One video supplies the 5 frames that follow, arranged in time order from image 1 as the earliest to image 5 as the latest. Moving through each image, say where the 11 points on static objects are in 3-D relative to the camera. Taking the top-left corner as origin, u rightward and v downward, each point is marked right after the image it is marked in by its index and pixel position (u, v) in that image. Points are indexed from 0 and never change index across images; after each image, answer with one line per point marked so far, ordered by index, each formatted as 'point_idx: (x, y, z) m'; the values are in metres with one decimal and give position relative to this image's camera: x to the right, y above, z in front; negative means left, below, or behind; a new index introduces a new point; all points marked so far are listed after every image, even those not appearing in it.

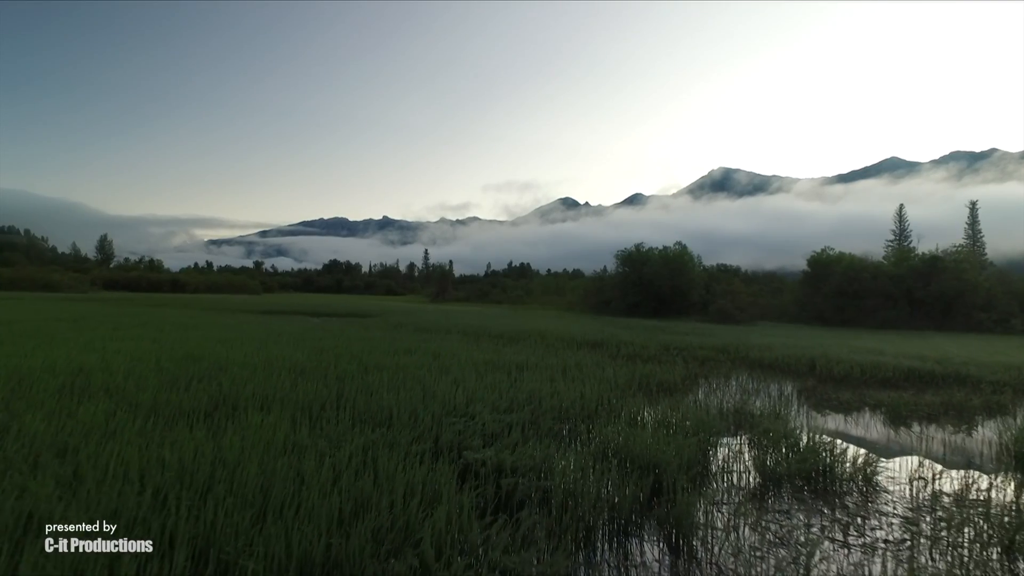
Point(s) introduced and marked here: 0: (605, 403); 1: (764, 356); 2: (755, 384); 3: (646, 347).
0: (+1.4, -1.8, +8.4) m
1: (+7.8, -2.1, +16.6) m
2: (+6.0, -2.4, +13.0) m
3: (+4.6, -2.1, +18.5) m
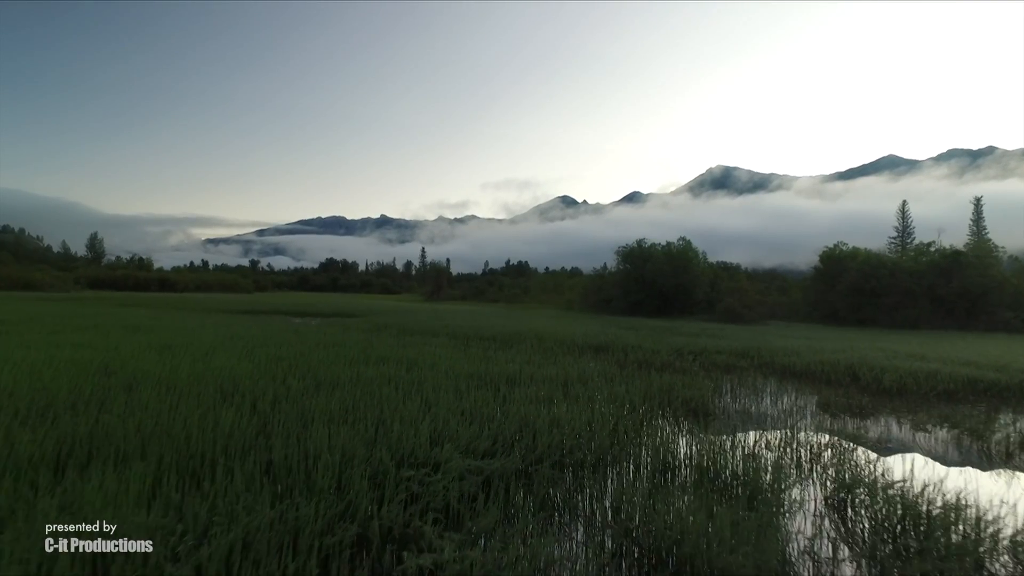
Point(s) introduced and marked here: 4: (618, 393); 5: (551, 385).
0: (+1.2, -1.8, +6.2) m
1: (+7.6, -2.0, +14.5) m
2: (+5.8, -2.3, +10.9) m
3: (+4.4, -2.0, +16.4) m
4: (+1.8, -1.9, +9.2) m
5: (+0.7, -1.8, +9.6) m
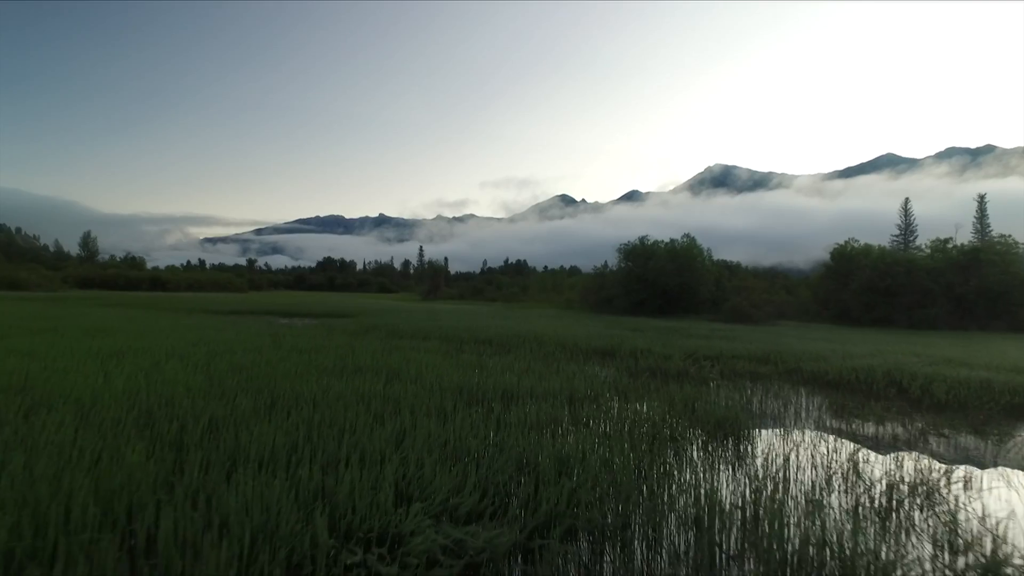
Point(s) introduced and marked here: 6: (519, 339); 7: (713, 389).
0: (+1.2, -1.8, +4.8) m
1: (+7.5, -2.0, +13.1) m
2: (+5.7, -2.3, +9.4) m
3: (+4.3, -1.9, +14.9) m
4: (+1.8, -1.8, +7.7) m
5: (+0.6, -1.7, +8.1) m
6: (+0.2, -1.8, +18.4) m
7: (+4.3, -2.2, +11.4) m
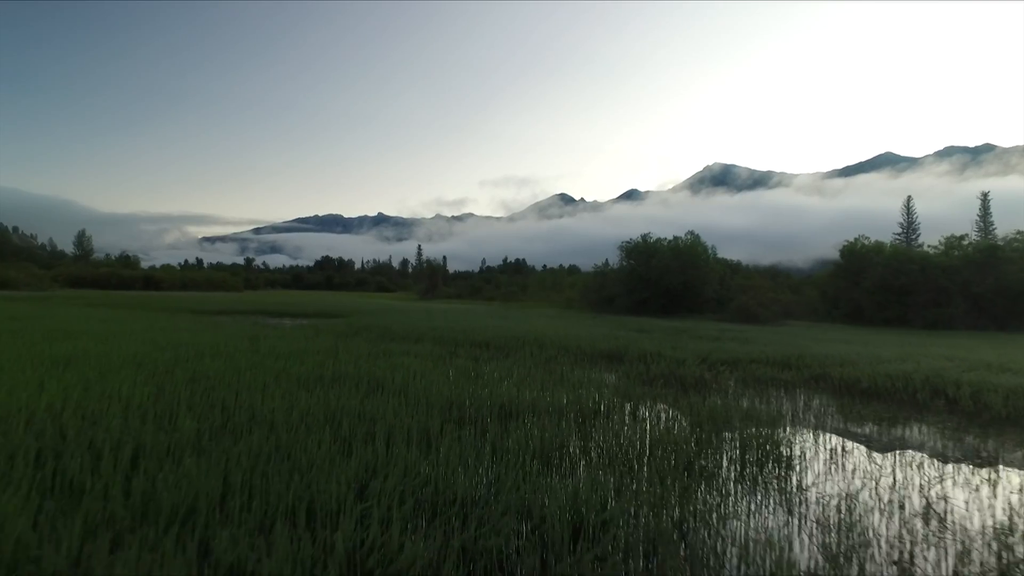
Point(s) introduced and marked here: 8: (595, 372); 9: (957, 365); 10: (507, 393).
0: (+1.2, -1.7, +3.6) m
1: (+7.5, -1.9, +11.9) m
2: (+5.7, -2.2, +8.2) m
3: (+4.3, -1.9, +13.7) m
4: (+1.8, -1.8, +6.5) m
5: (+0.6, -1.7, +6.9) m
6: (+0.2, -1.7, +17.2) m
7: (+4.2, -2.1, +10.2) m
8: (+1.9, -1.9, +12.1) m
9: (+10.8, -1.9, +12.8) m
10: (-0.1, -1.7, +8.5) m
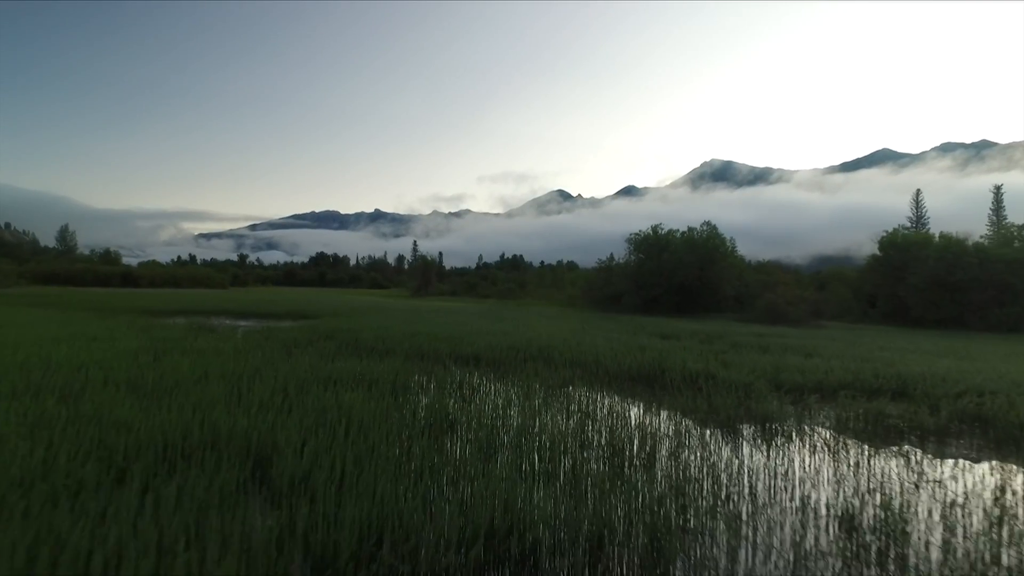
0: (+1.2, -1.7, -0.4) m
1: (+7.5, -1.9, +8.0) m
2: (+5.7, -2.2, +4.3) m
3: (+4.3, -1.8, +9.8) m
4: (+1.8, -1.8, +2.6) m
5: (+0.6, -1.7, +3.0) m
6: (+0.2, -1.7, +13.2) m
7: (+4.2, -2.1, +6.3) m
8: (+1.9, -1.9, +8.2) m
9: (+10.8, -1.8, +8.9) m
10: (-0.1, -1.6, +4.5) m
